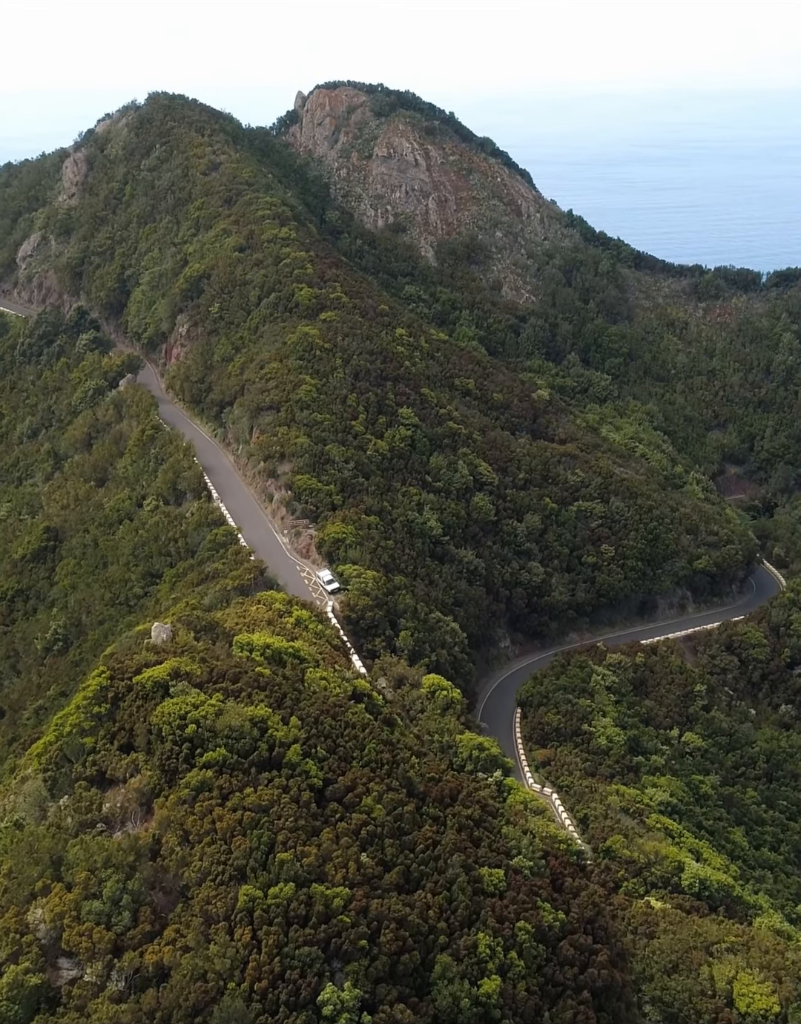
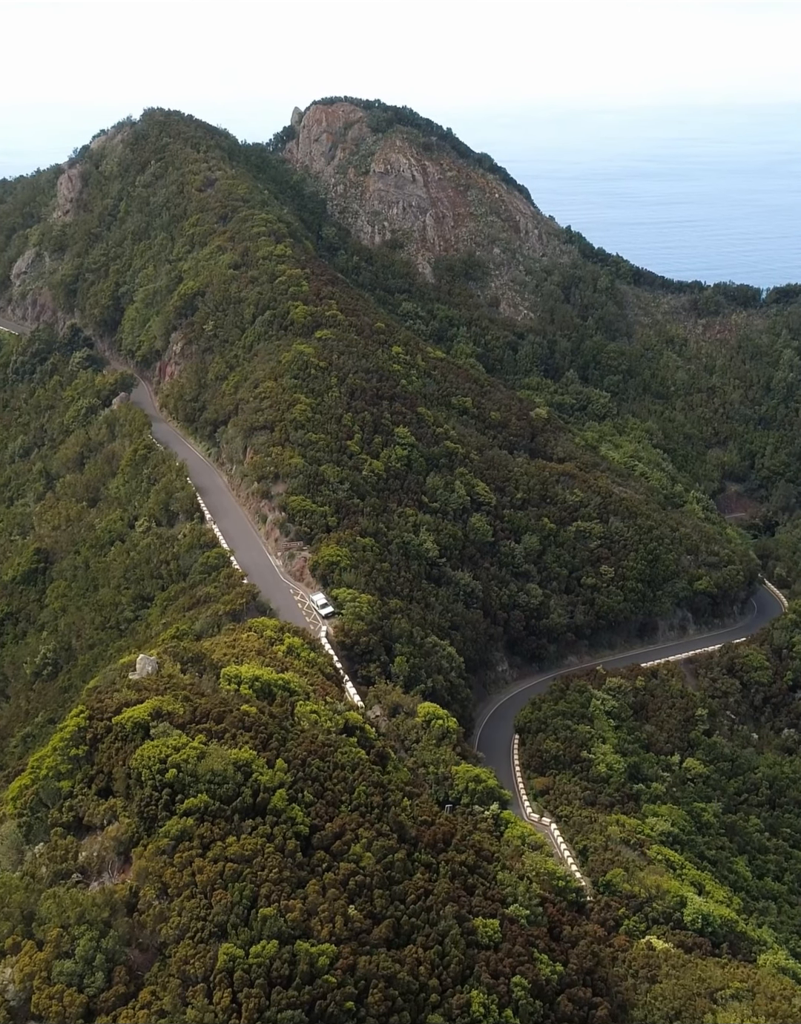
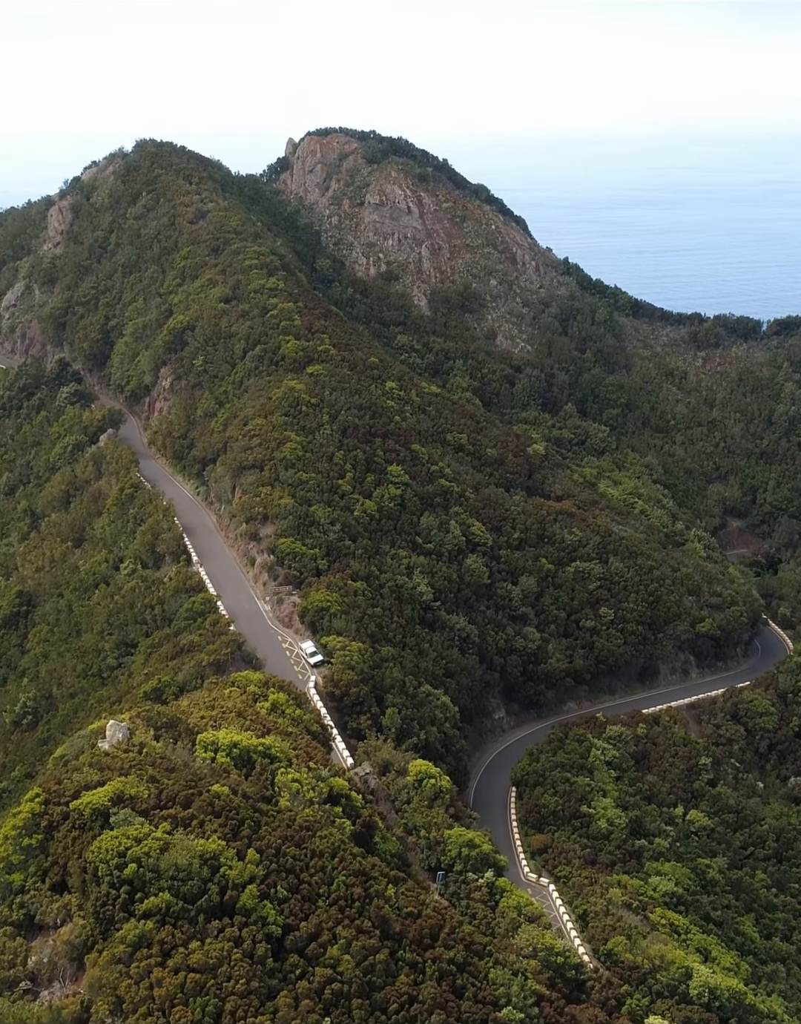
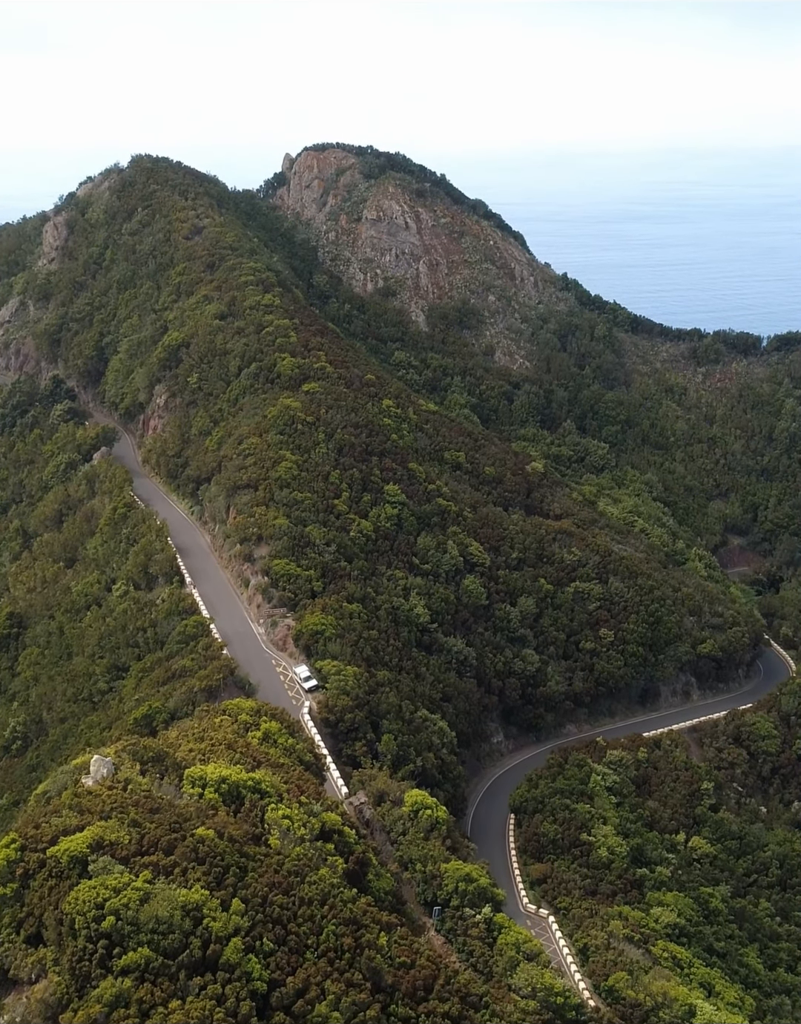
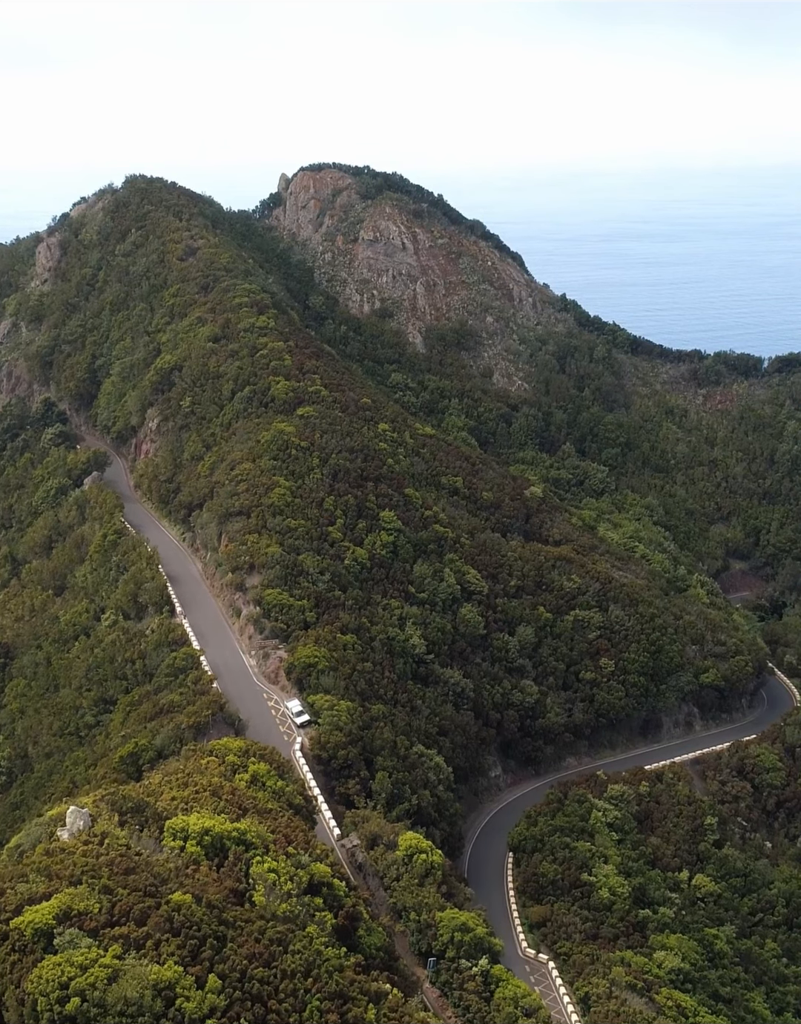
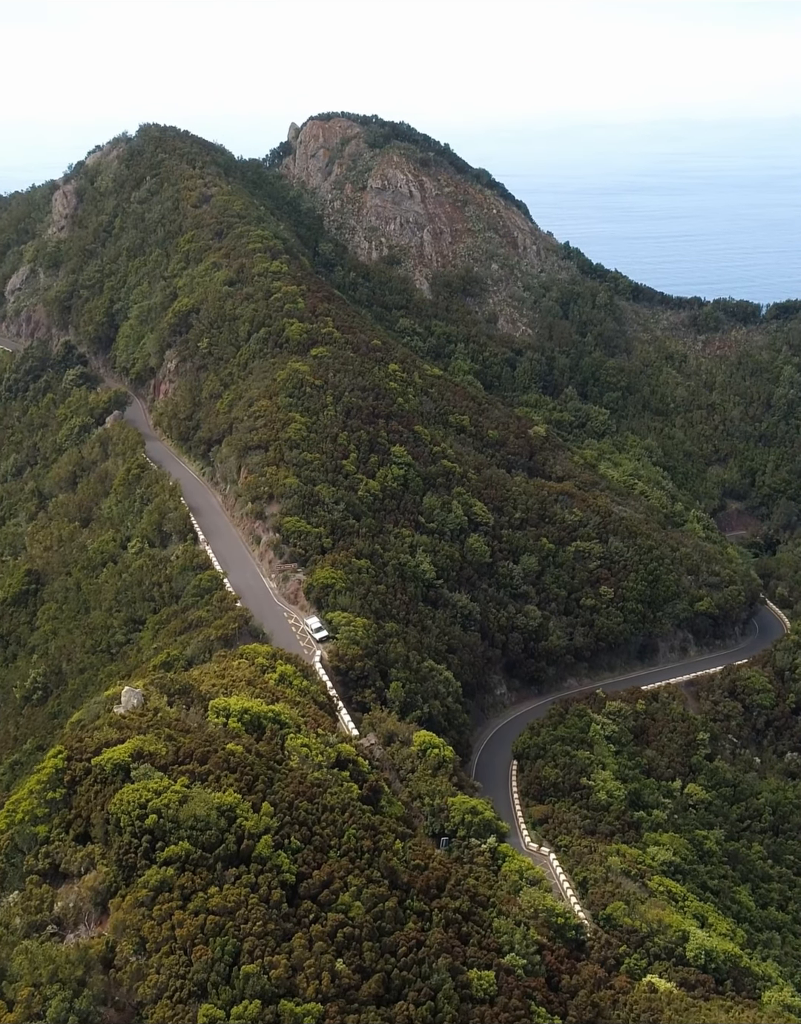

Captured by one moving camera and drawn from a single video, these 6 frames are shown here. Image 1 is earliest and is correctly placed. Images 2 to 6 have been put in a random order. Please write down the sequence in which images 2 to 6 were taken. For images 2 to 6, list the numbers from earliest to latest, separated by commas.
2, 6, 3, 4, 5
